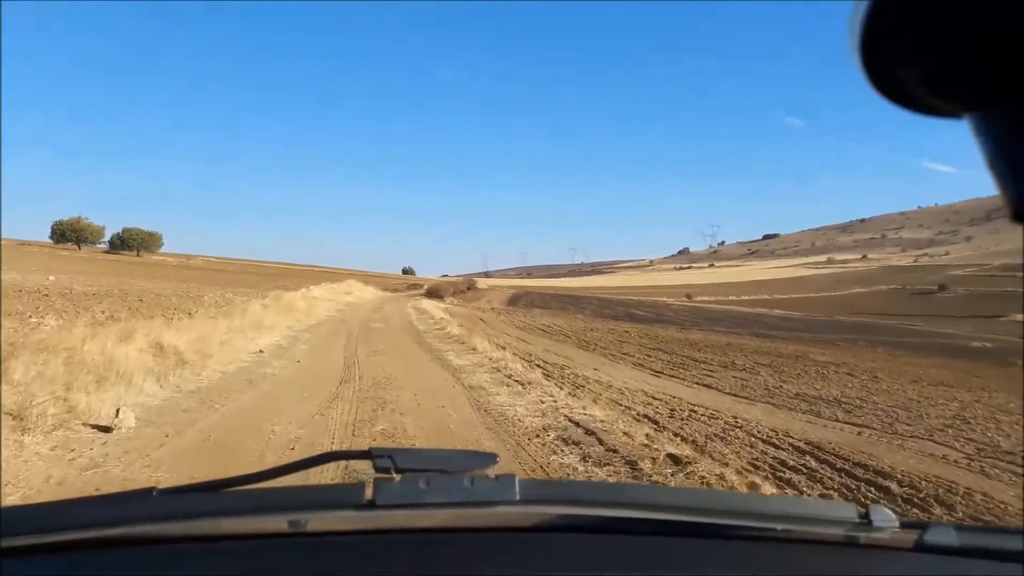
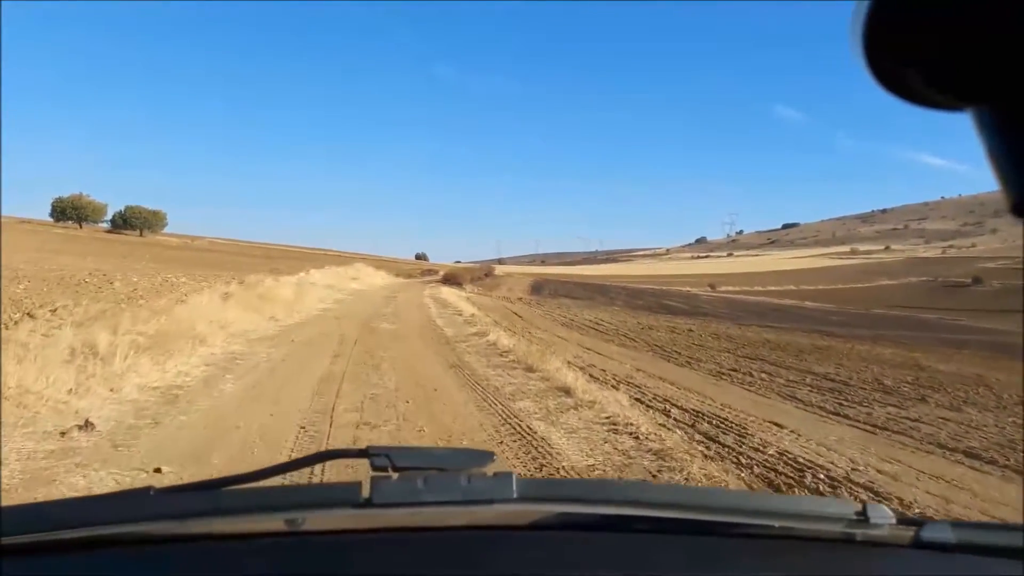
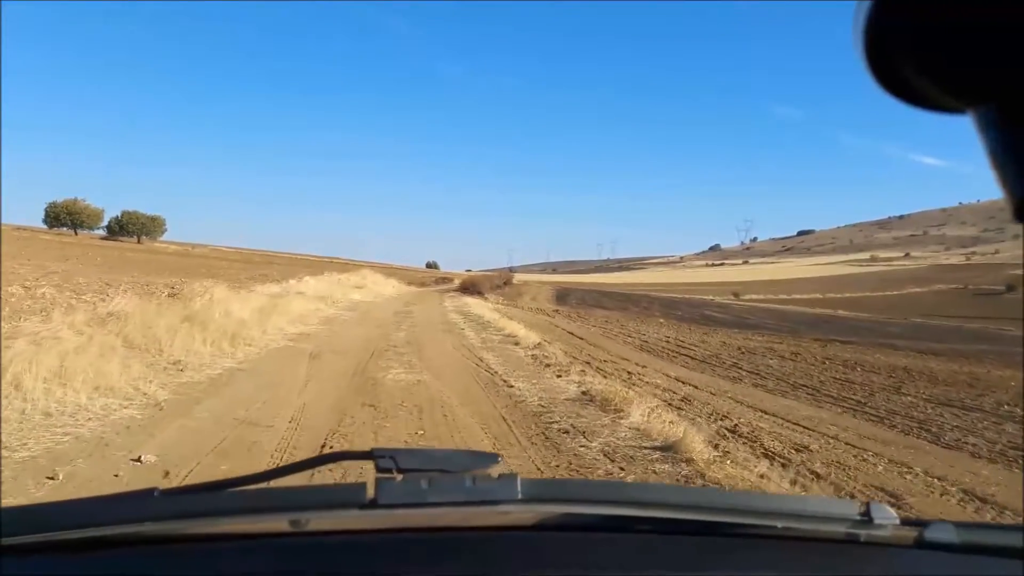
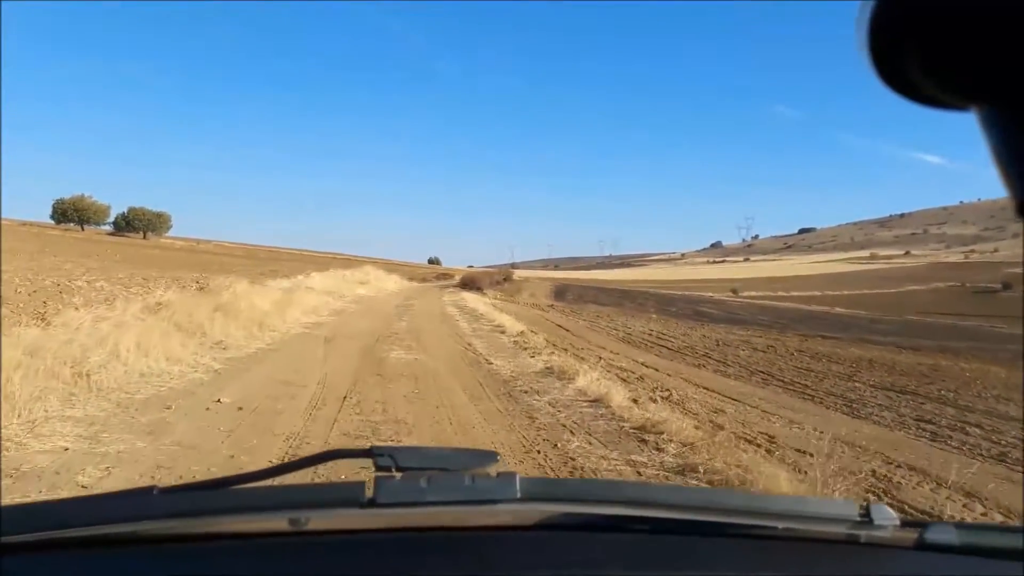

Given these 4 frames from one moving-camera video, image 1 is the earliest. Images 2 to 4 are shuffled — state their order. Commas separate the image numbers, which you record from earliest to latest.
2, 4, 3
